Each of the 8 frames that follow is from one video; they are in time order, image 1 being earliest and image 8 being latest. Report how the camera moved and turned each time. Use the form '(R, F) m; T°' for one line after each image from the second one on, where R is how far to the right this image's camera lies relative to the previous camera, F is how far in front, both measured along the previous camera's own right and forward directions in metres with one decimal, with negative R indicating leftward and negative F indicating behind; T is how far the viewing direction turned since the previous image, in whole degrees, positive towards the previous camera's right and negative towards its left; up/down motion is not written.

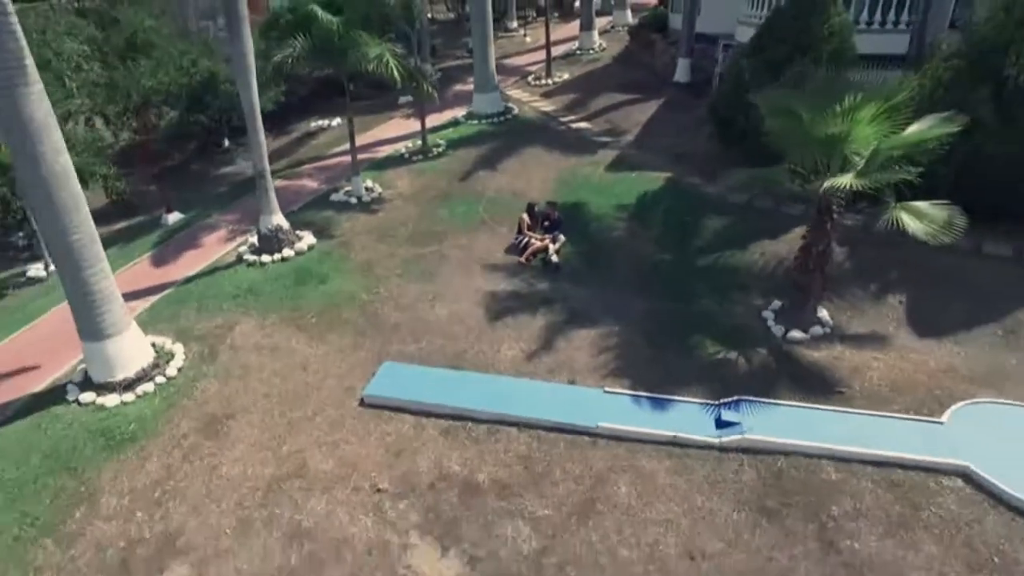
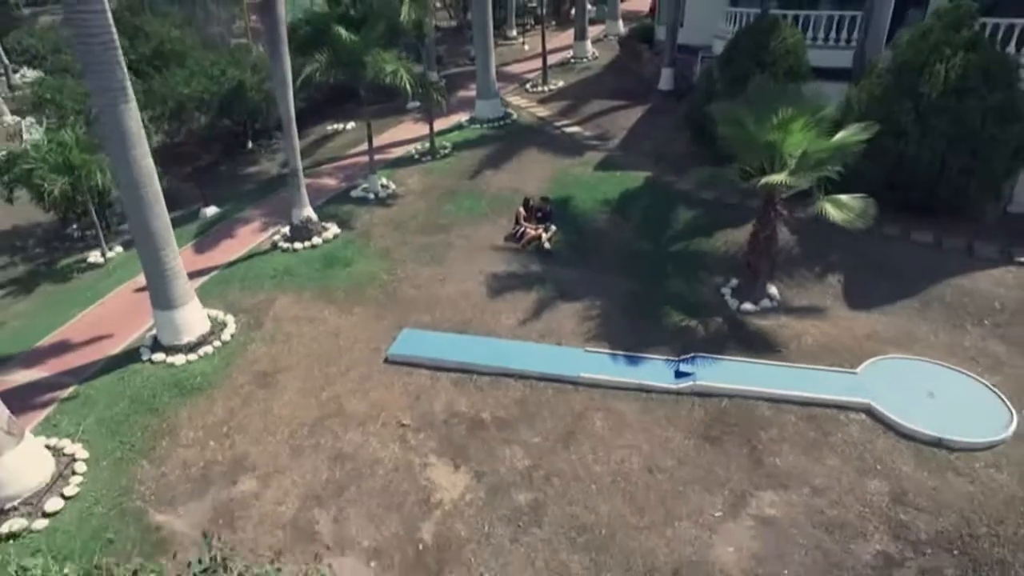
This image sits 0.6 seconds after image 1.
(0.0, -2.3) m; 0°
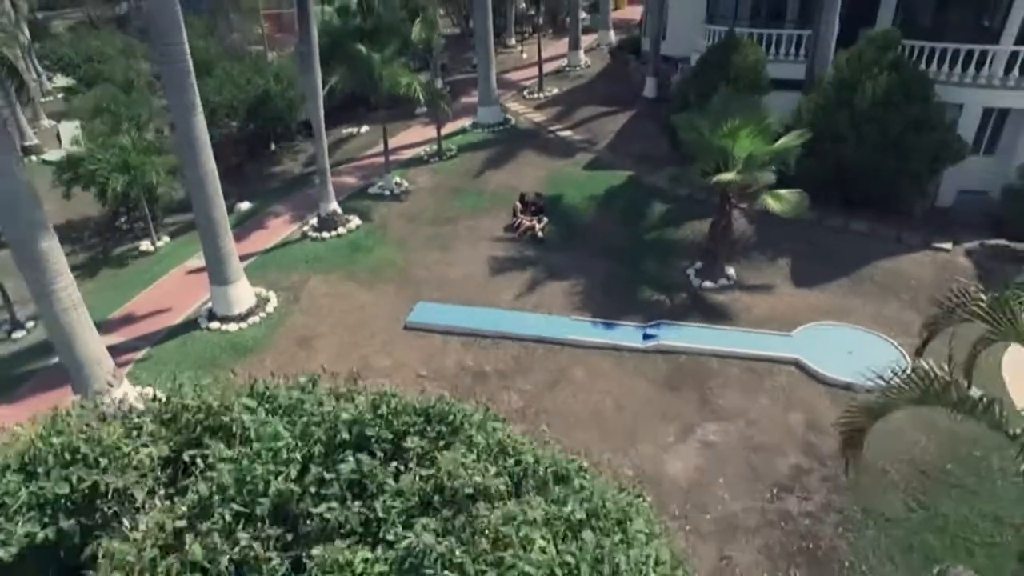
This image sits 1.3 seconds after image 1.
(+0.1, -2.6) m; 0°
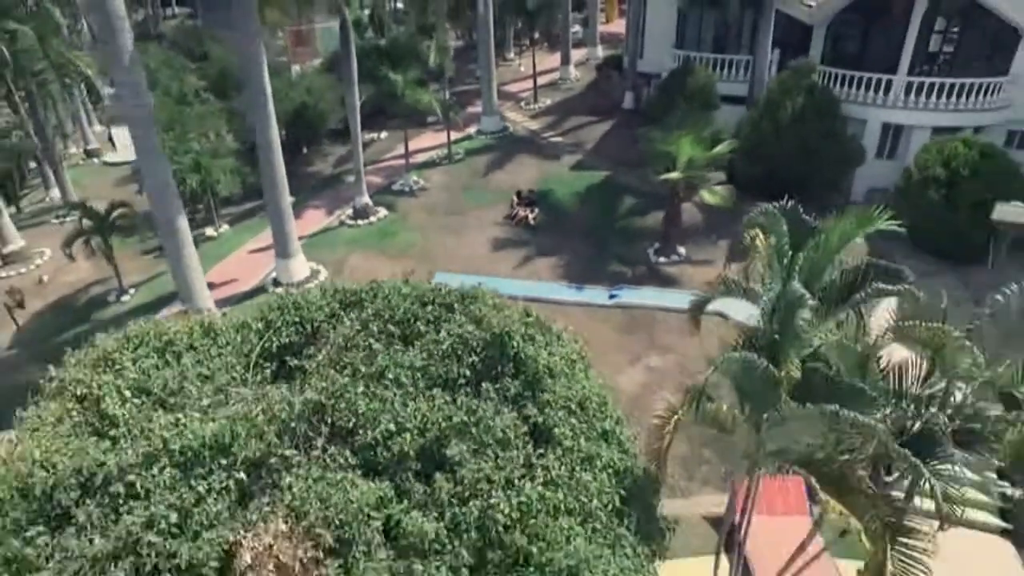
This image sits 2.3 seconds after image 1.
(+0.1, -4.6) m; 0°
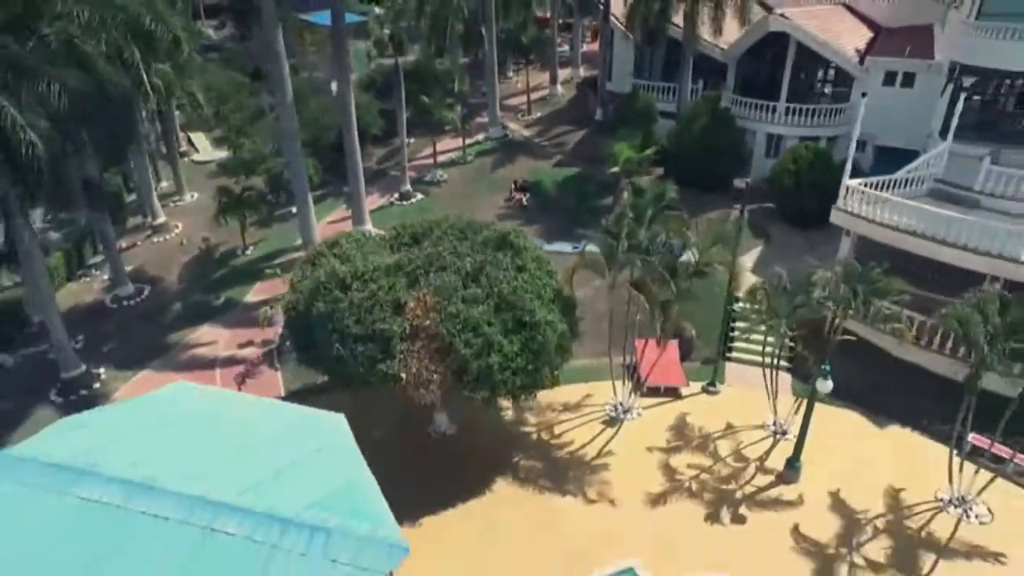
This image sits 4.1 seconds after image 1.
(0.0, -10.0) m; 0°
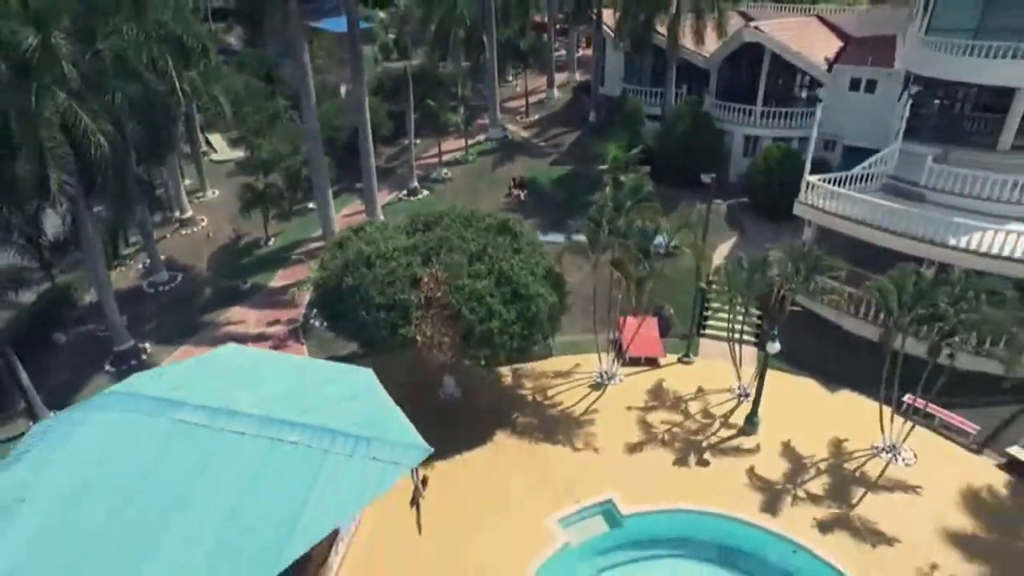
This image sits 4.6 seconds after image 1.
(0.0, -3.0) m; 0°
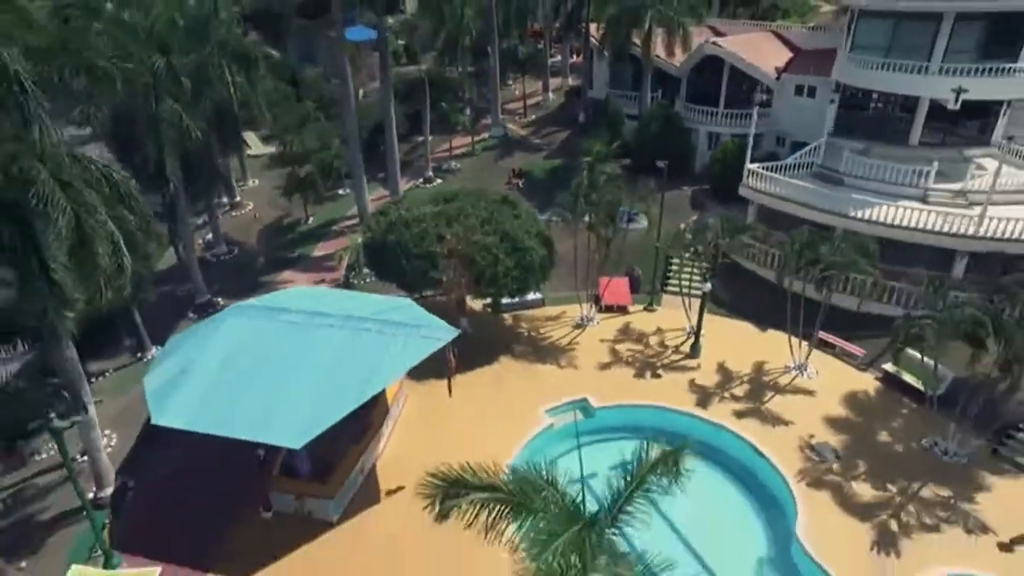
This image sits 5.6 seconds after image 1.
(-0.1, -6.6) m; 0°
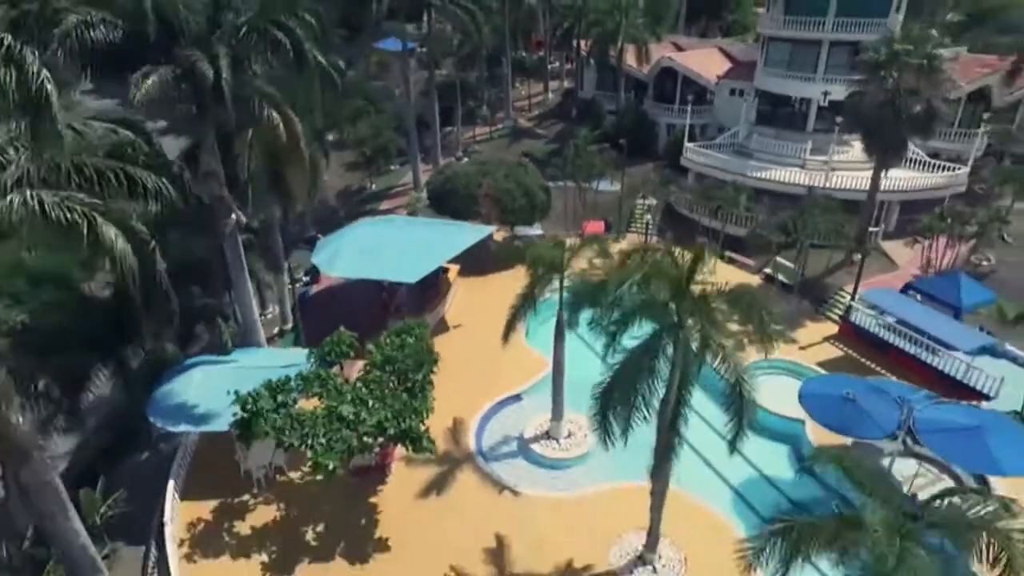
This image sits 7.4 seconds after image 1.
(-0.6, -14.4) m; 0°
